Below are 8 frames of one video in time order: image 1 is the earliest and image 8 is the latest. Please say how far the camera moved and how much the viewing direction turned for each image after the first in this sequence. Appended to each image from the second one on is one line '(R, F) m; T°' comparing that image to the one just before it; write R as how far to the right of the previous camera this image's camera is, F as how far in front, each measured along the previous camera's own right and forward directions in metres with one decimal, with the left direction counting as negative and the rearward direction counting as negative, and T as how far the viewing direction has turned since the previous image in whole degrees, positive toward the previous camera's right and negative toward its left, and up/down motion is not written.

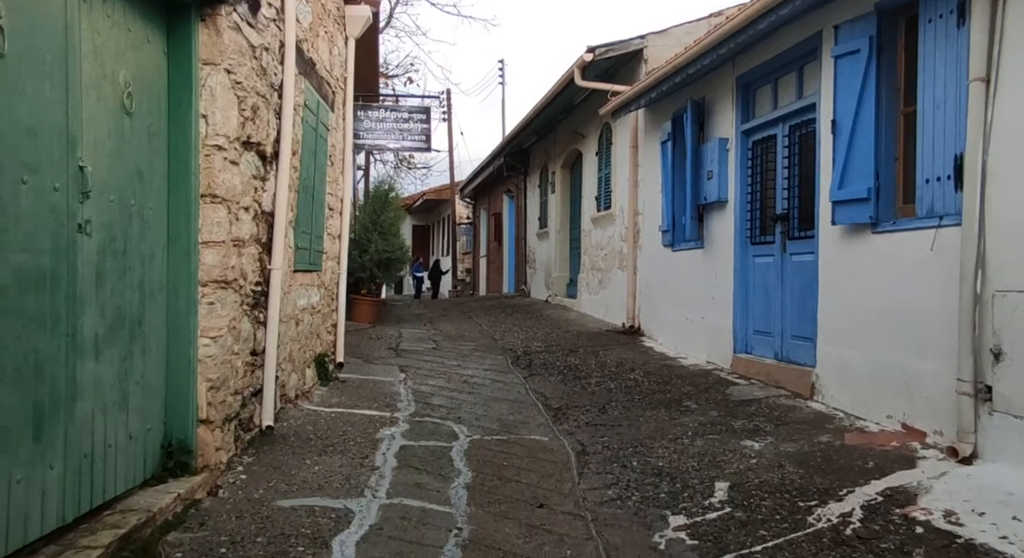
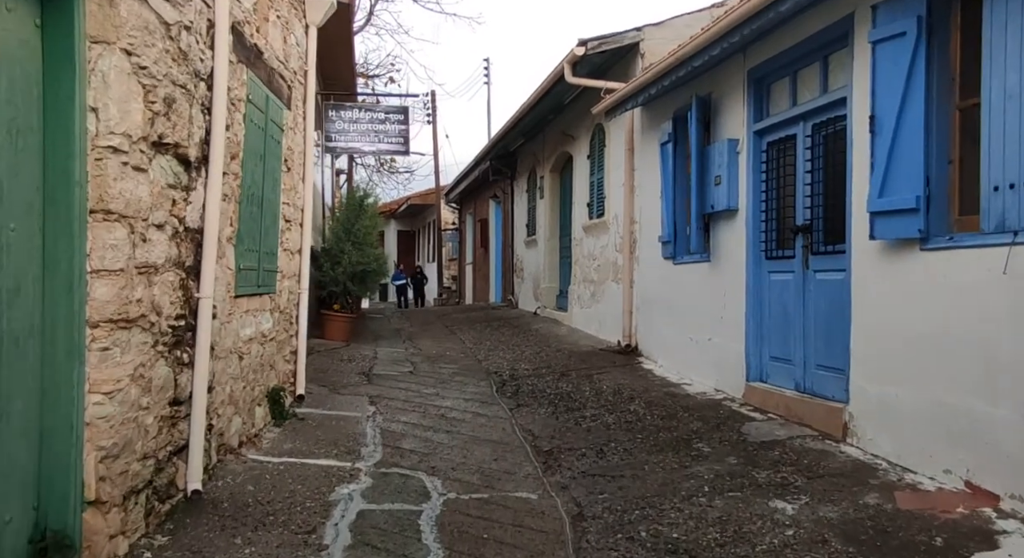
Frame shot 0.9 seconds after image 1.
(0.0, +0.8) m; +1°
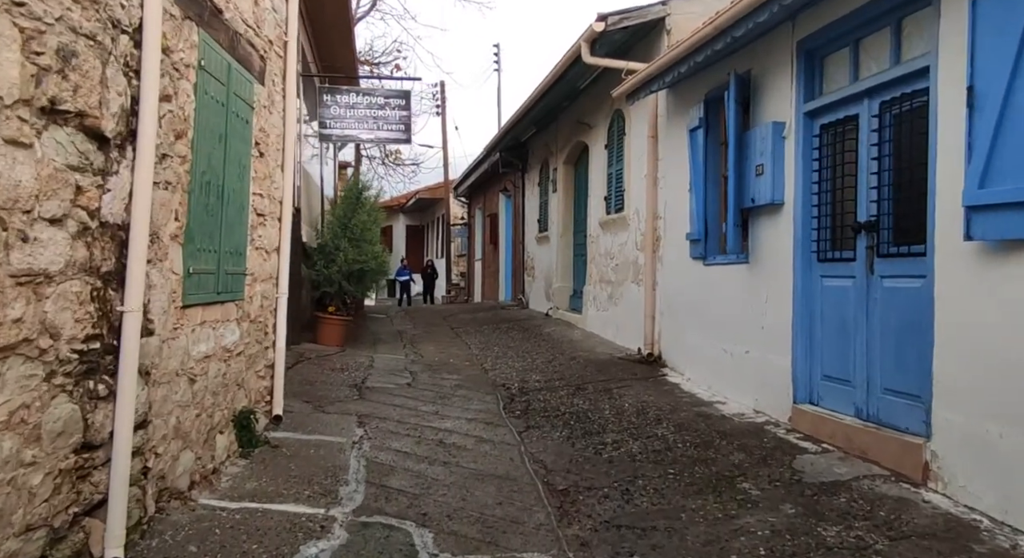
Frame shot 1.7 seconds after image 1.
(0.0, +0.8) m; -1°
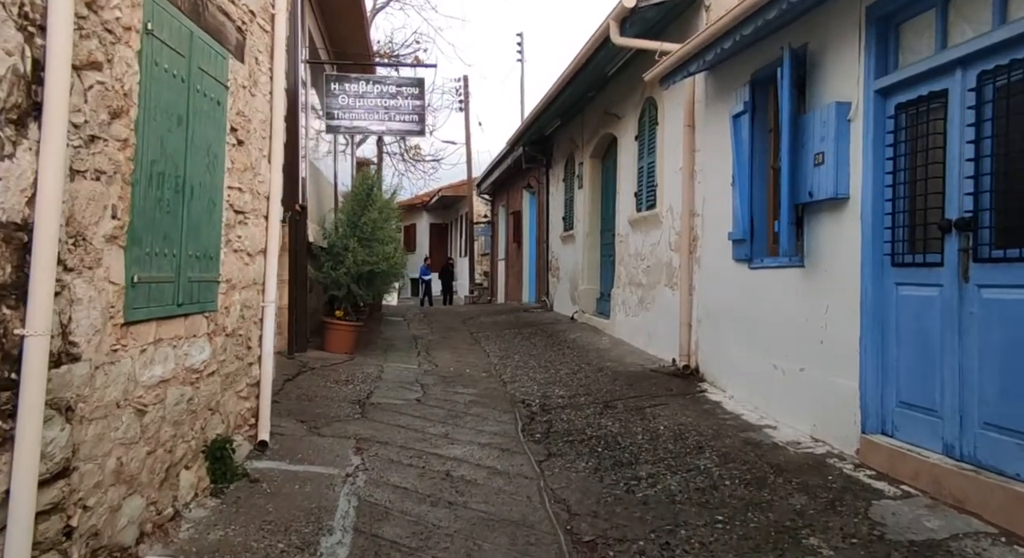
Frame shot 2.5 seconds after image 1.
(0.0, +0.7) m; -2°
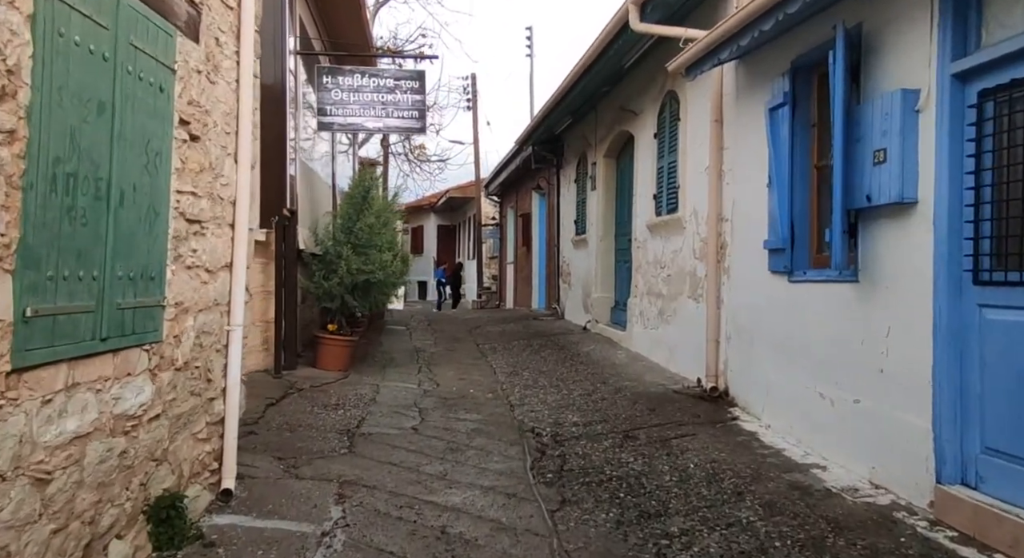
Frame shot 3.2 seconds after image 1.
(0.0, +0.7) m; -1°
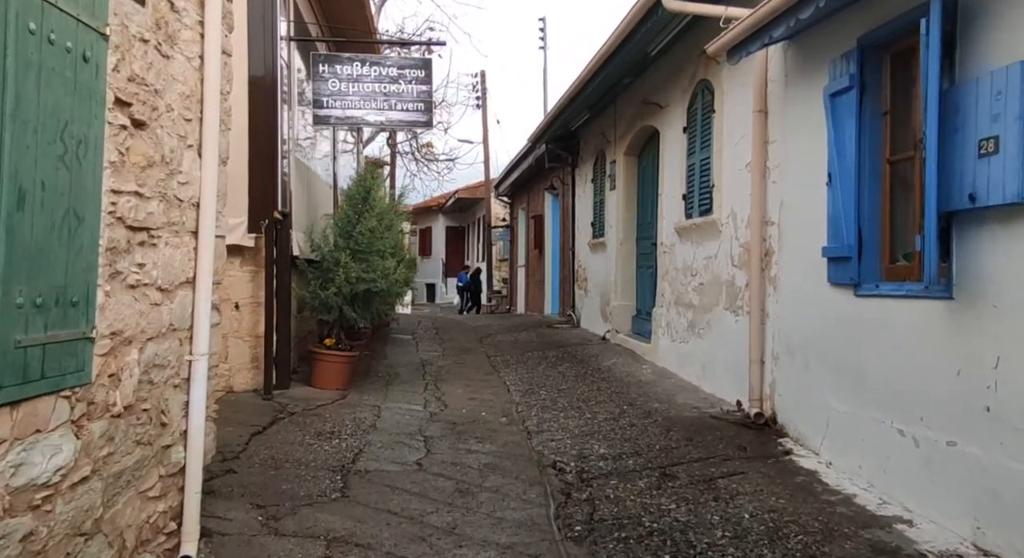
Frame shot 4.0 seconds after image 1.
(-0.1, +0.7) m; -1°
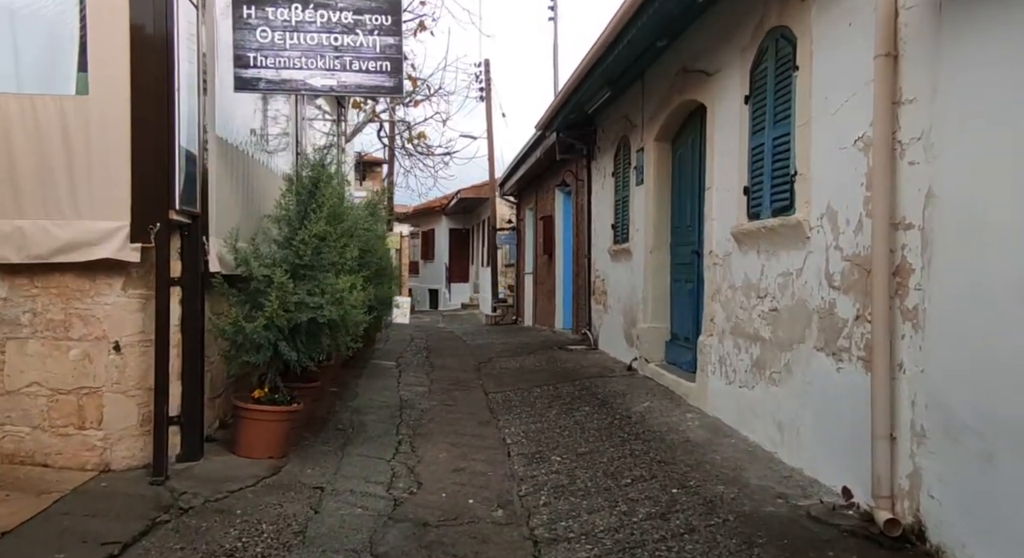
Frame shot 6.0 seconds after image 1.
(0.0, +1.9) m; -1°
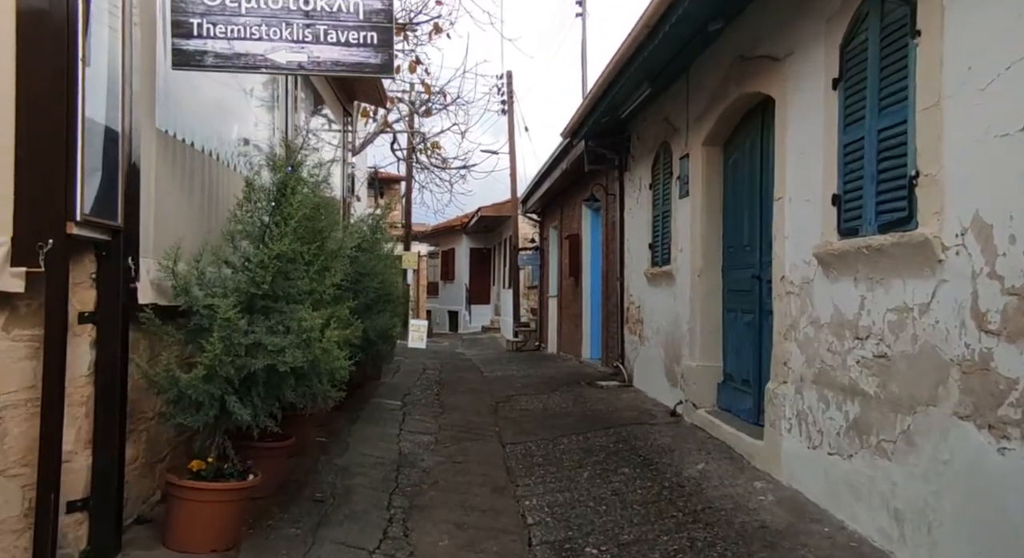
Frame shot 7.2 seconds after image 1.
(0.0, +1.2) m; -2°
